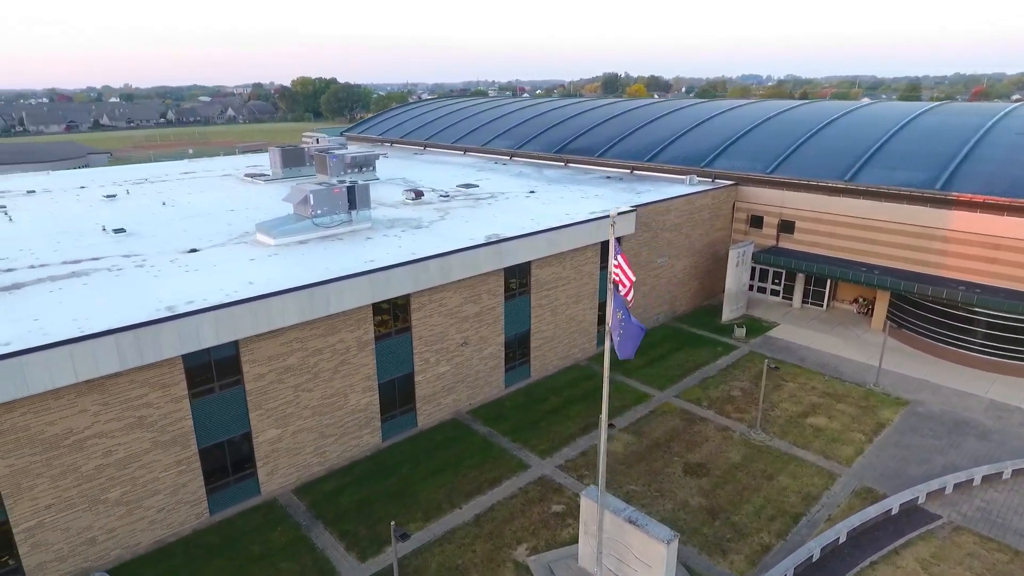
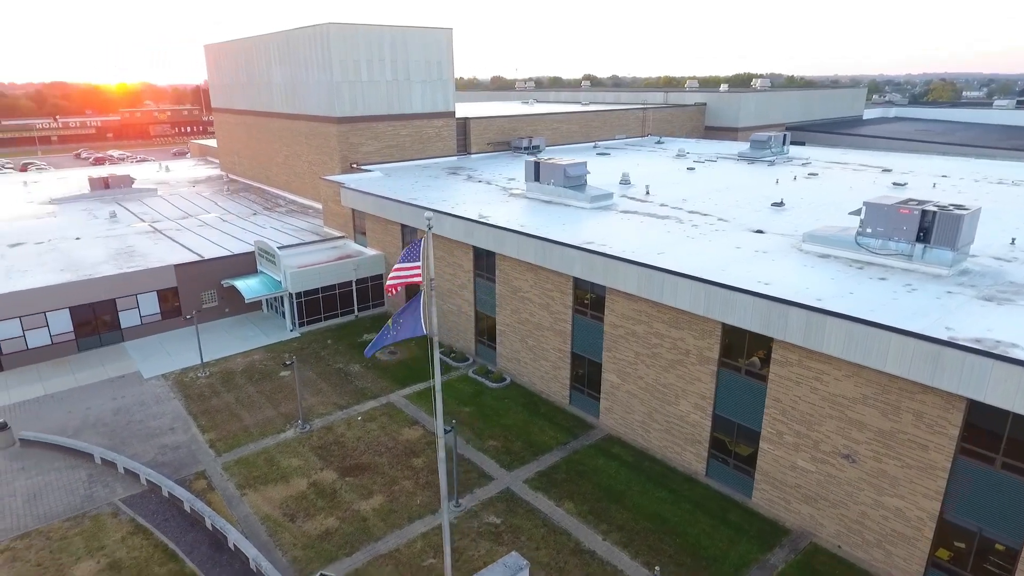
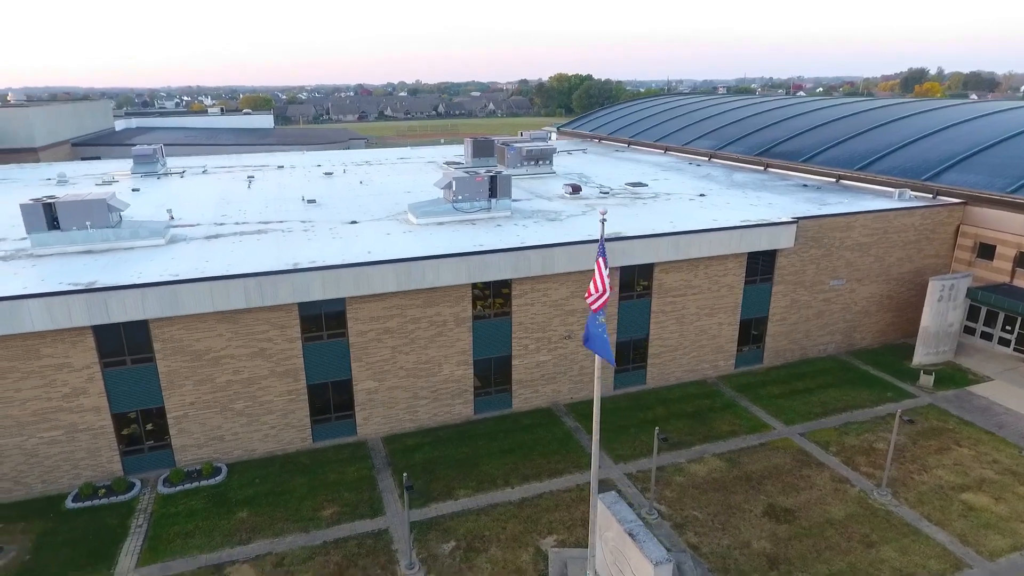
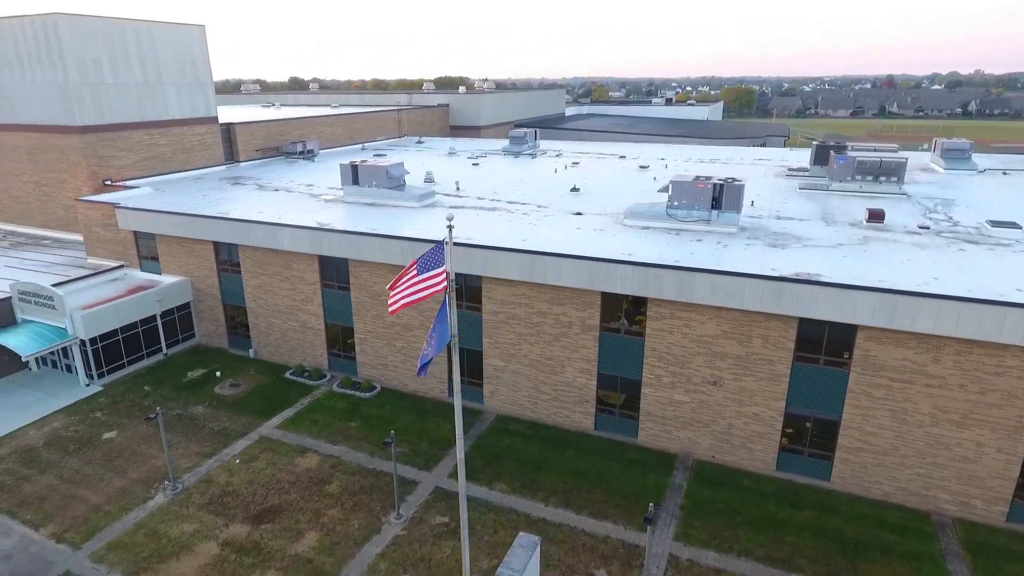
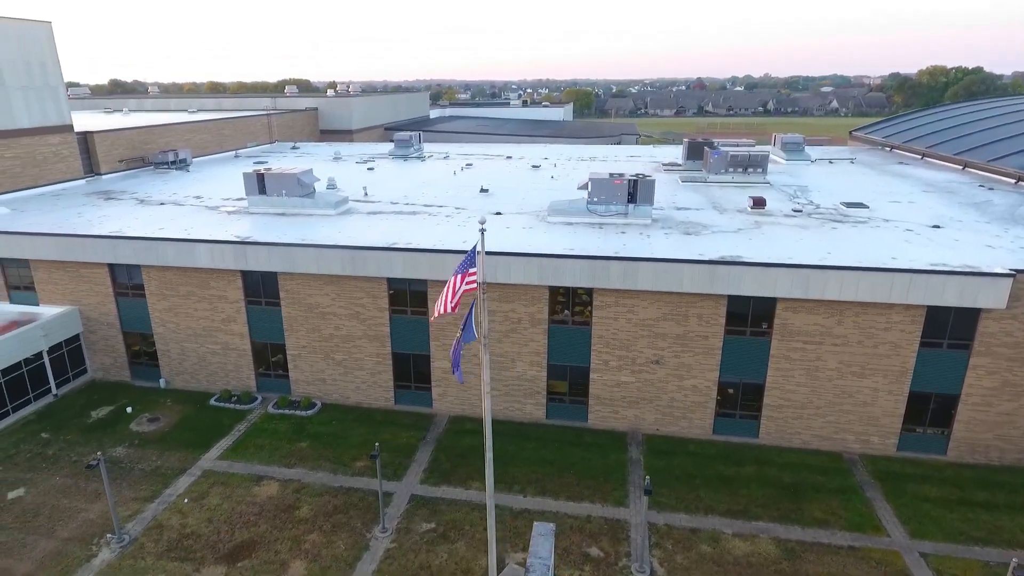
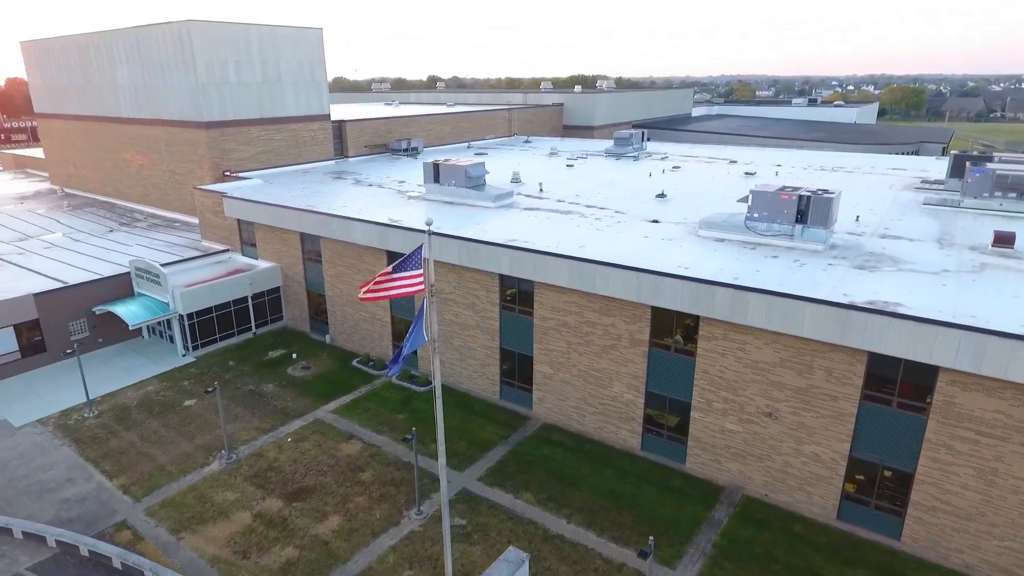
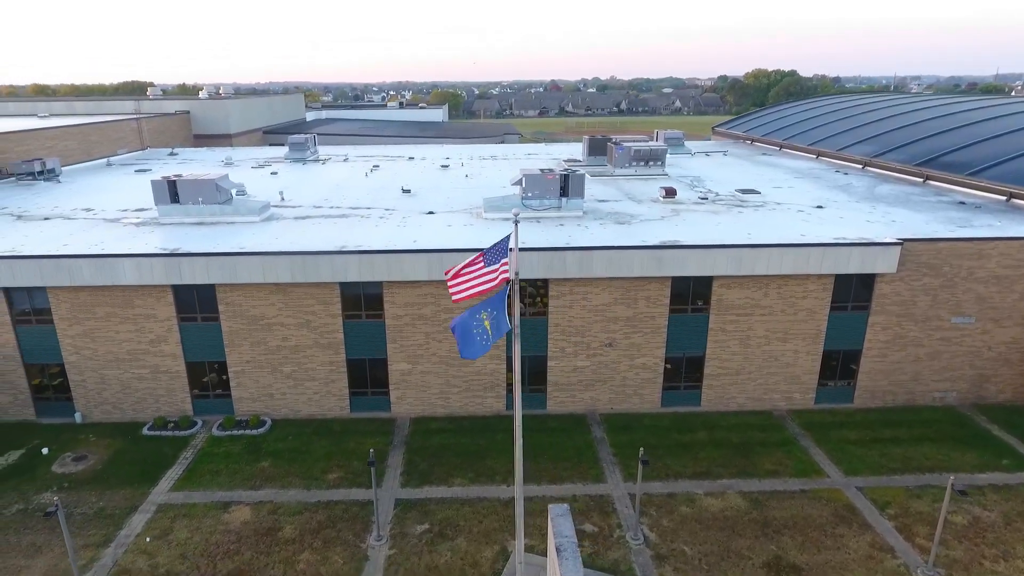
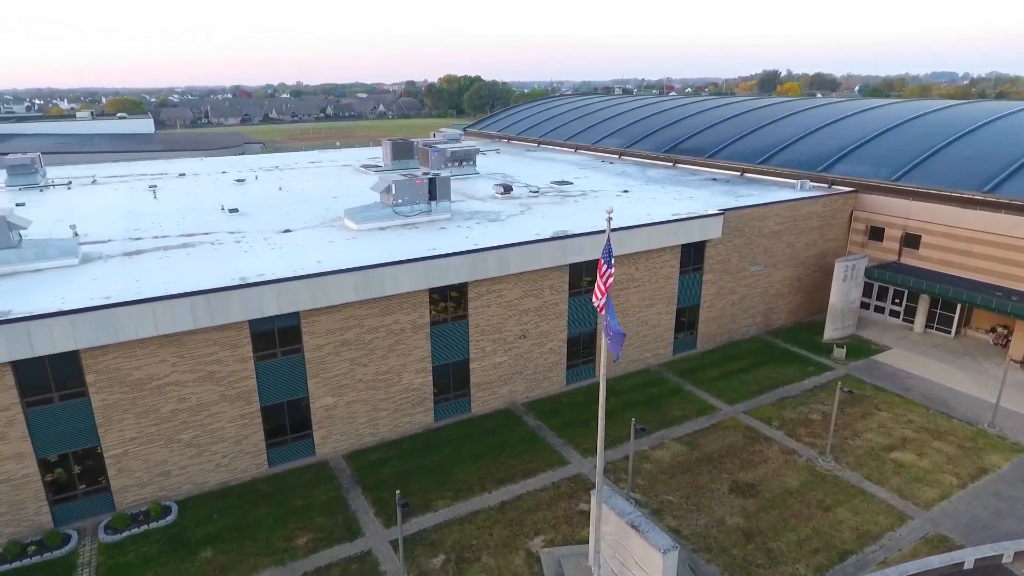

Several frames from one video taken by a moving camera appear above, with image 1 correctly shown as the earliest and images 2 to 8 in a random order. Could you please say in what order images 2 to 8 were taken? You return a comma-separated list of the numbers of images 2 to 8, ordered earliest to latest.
8, 3, 7, 5, 4, 6, 2
